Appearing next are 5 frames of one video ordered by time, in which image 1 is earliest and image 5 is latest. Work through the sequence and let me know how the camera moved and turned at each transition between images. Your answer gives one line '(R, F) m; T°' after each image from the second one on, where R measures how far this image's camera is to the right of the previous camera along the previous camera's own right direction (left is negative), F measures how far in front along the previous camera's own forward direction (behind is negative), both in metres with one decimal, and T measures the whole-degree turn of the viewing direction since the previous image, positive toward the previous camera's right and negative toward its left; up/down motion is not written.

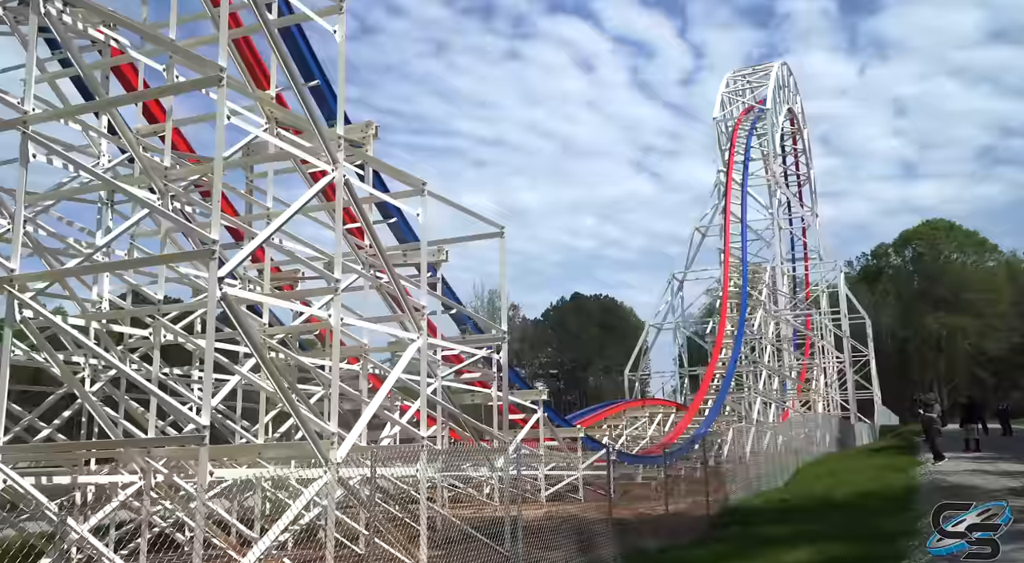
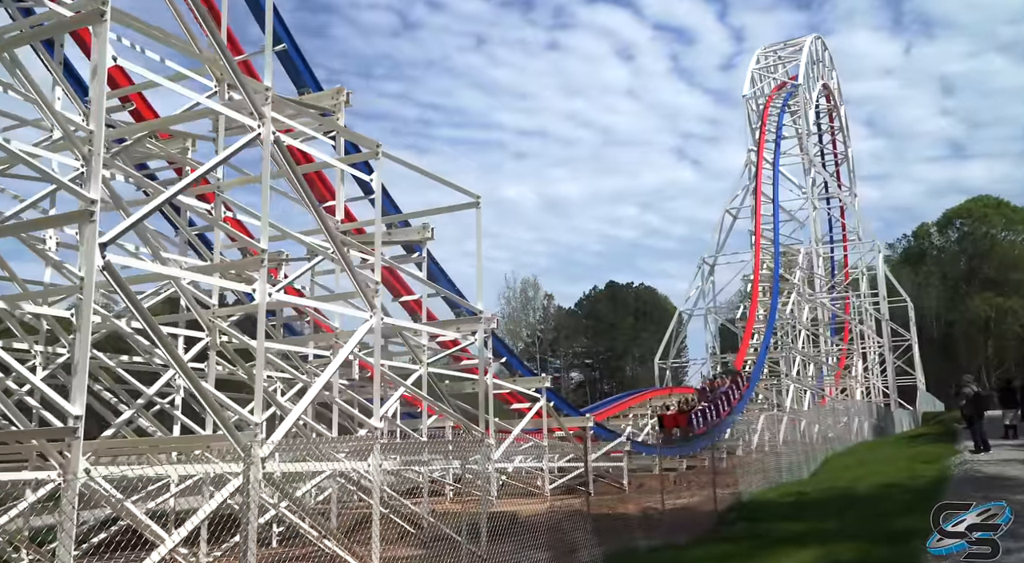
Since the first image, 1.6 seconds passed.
(+0.7, +0.9) m; -3°
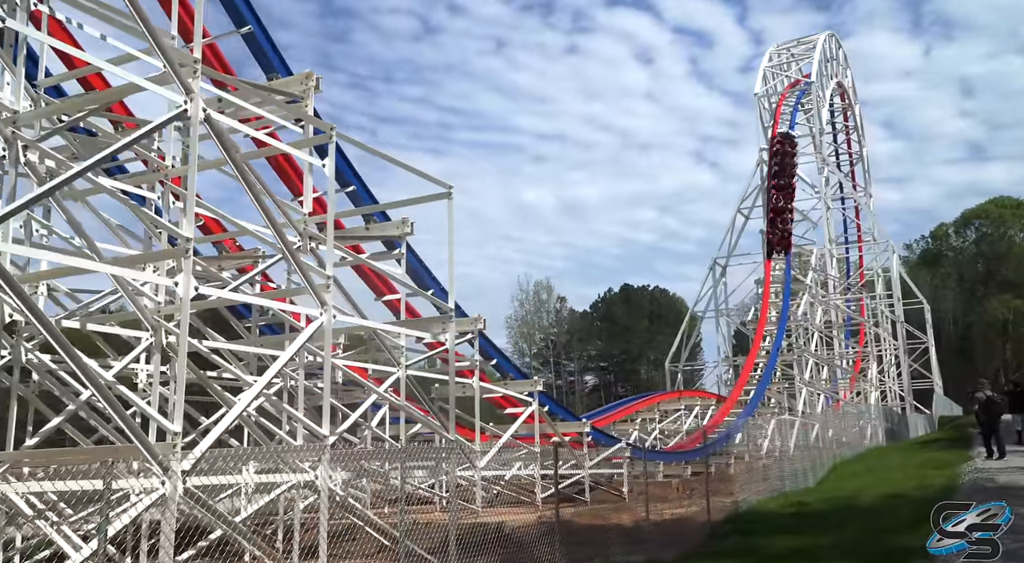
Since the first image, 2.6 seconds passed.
(+0.4, +0.5) m; -1°
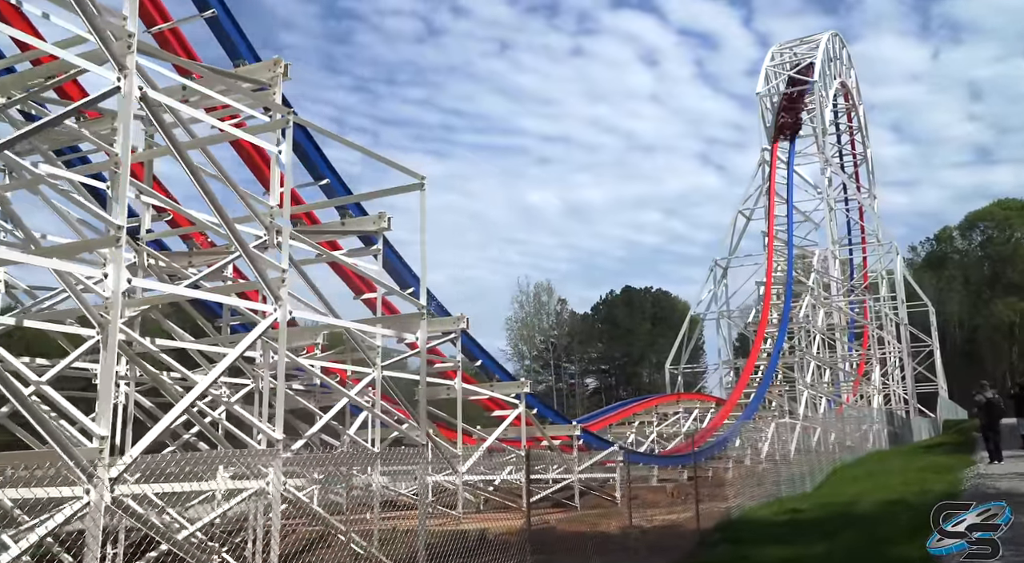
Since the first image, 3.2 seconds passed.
(+0.3, +0.4) m; 0°
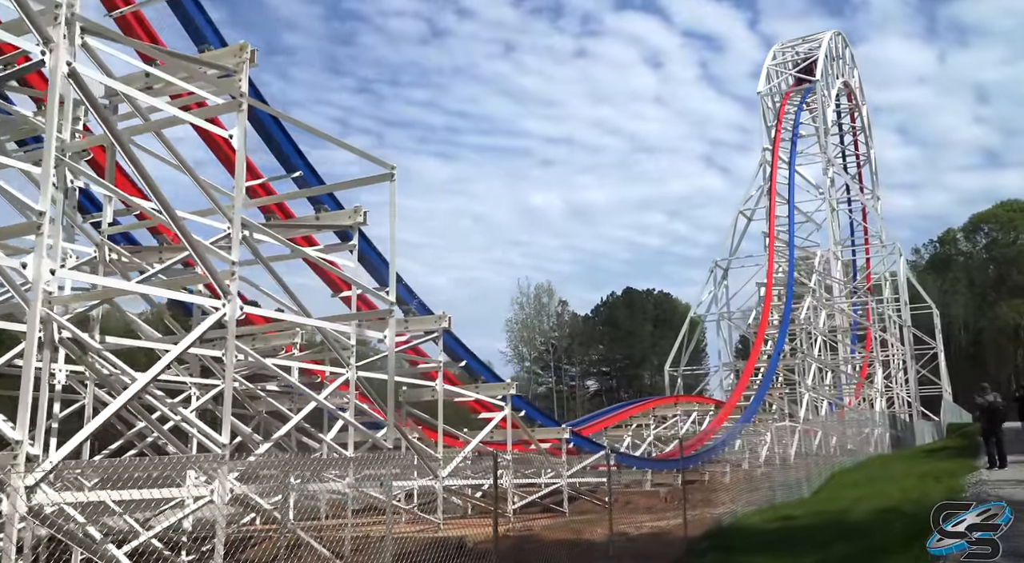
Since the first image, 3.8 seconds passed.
(+0.3, +0.4) m; 0°
